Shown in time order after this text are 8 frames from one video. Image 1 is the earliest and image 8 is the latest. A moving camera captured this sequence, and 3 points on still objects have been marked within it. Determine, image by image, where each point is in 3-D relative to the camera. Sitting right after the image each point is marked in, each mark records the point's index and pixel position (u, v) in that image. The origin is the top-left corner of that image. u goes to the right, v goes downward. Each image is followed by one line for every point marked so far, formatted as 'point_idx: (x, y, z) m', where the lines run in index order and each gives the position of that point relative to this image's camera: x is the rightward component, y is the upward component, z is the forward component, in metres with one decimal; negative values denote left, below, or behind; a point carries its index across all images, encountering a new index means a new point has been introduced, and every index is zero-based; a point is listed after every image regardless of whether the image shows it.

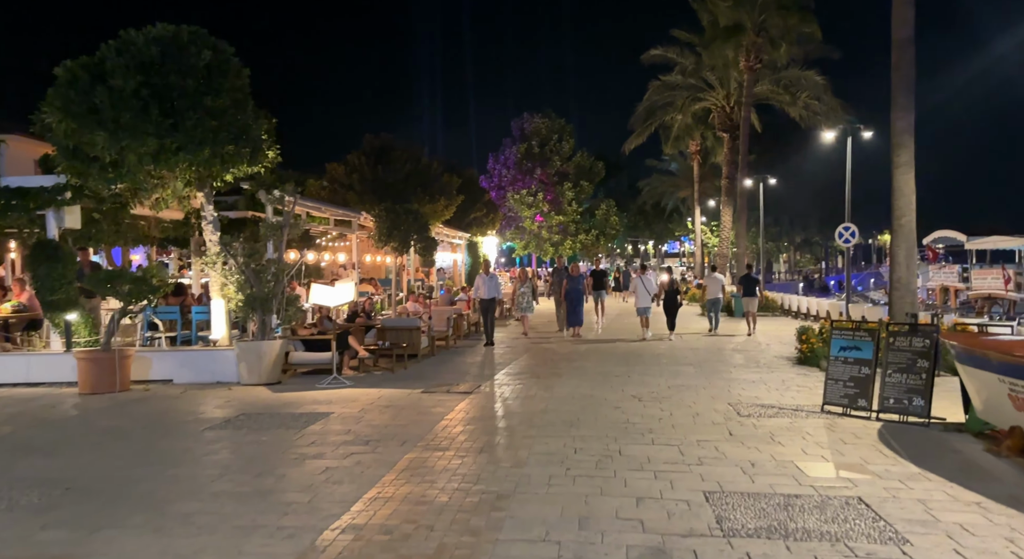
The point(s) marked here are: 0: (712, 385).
0: (+3.0, -1.6, +9.5) m
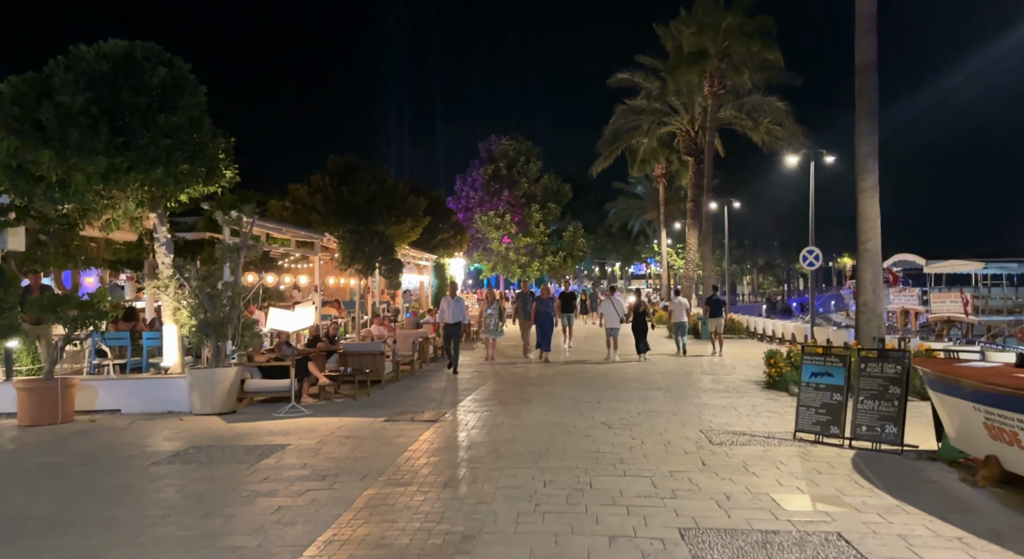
0: (+2.5, -1.9, +9.4) m
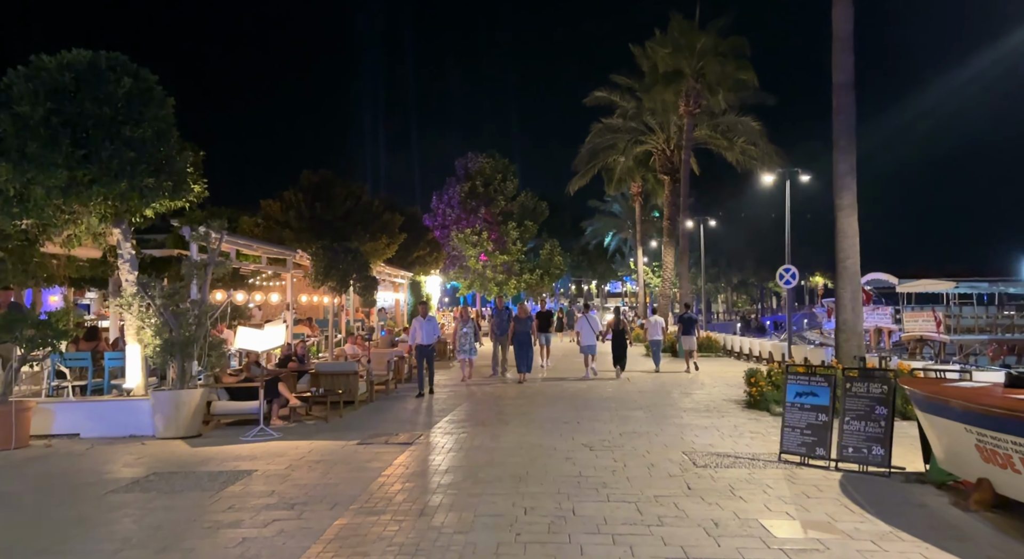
0: (+2.2, -2.2, +9.2) m
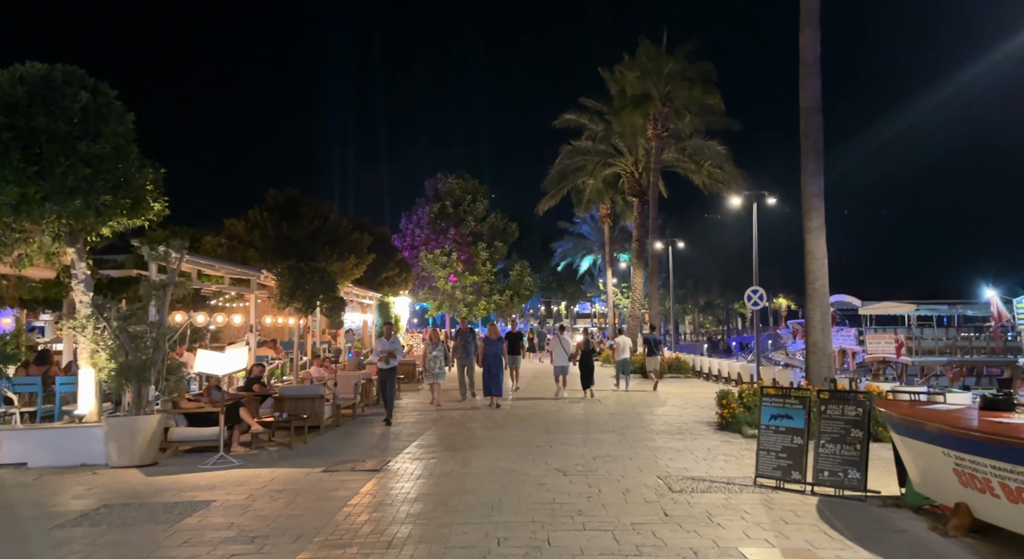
0: (+1.8, -2.5, +9.0) m
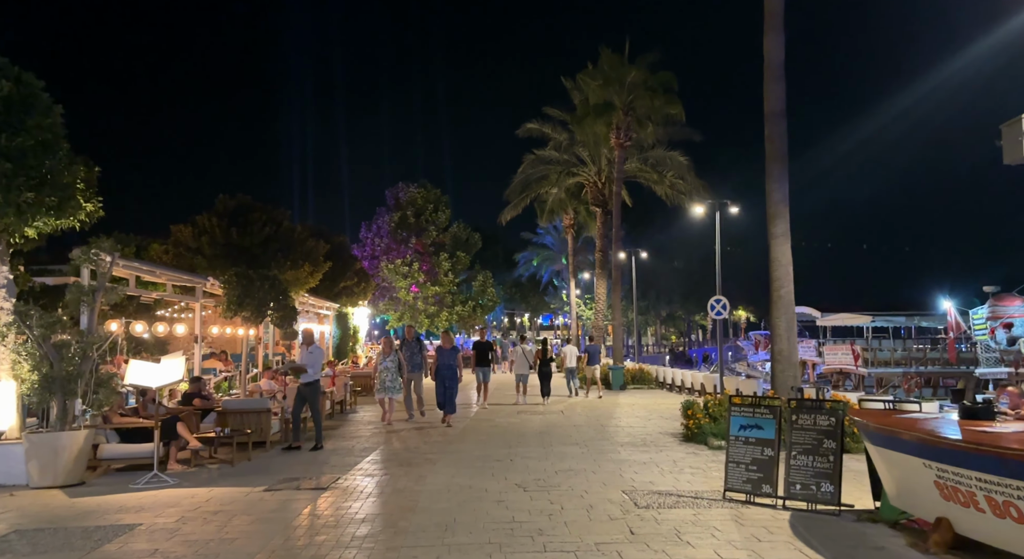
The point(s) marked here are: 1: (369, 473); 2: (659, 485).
0: (+1.2, -2.5, +8.6) m
1: (-1.9, -2.6, +8.6) m
2: (+1.7, -2.4, +7.6) m
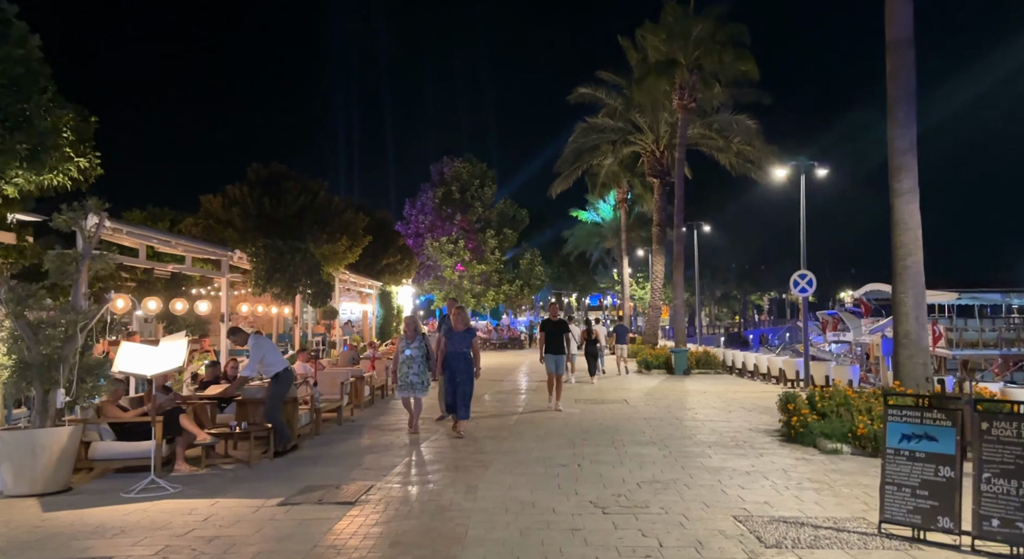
0: (+2.0, -2.1, +6.9) m
1: (-1.2, -2.2, +7.0) m
2: (+2.4, -2.1, +5.8) m
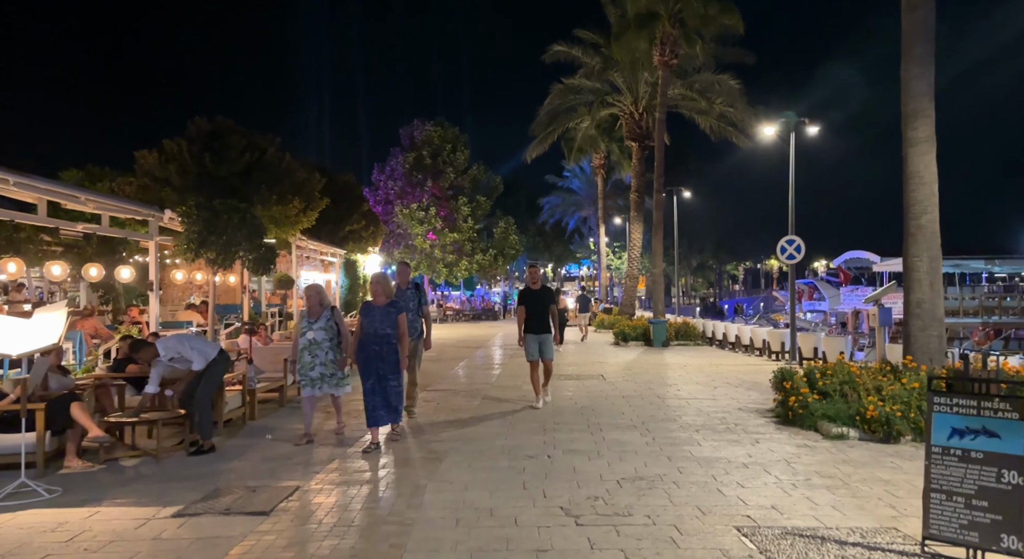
0: (+1.6, -1.8, +5.8) m
1: (-1.5, -1.8, +5.9) m
2: (+2.1, -1.7, +4.8) m
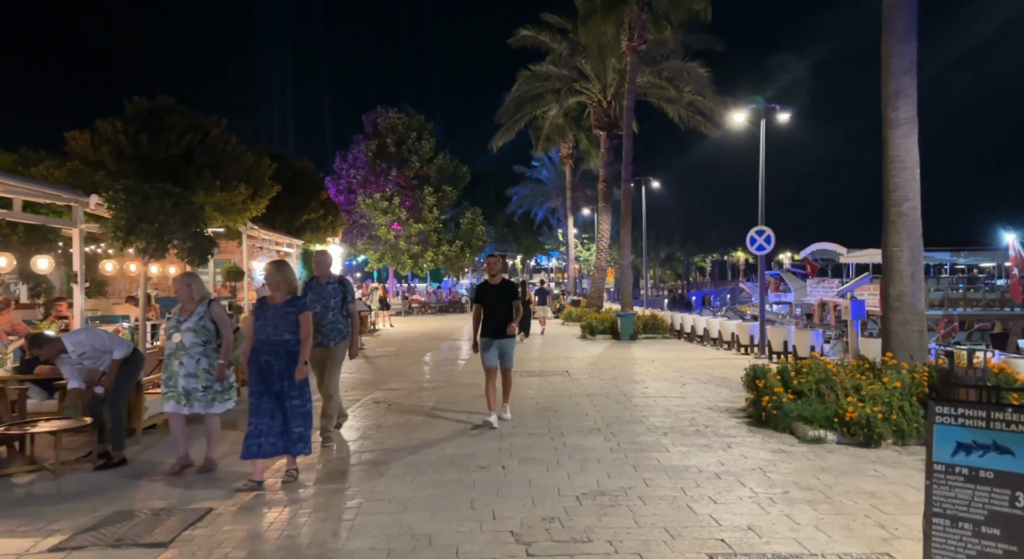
0: (+1.2, -1.7, +5.2) m
1: (-2.0, -1.7, +5.1) m
2: (+1.7, -1.7, +4.2) m
